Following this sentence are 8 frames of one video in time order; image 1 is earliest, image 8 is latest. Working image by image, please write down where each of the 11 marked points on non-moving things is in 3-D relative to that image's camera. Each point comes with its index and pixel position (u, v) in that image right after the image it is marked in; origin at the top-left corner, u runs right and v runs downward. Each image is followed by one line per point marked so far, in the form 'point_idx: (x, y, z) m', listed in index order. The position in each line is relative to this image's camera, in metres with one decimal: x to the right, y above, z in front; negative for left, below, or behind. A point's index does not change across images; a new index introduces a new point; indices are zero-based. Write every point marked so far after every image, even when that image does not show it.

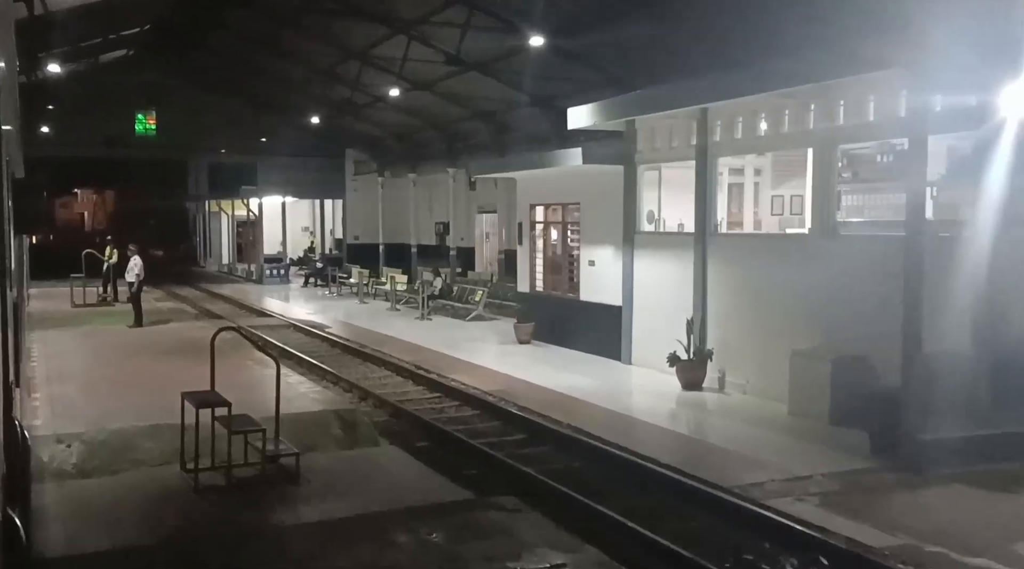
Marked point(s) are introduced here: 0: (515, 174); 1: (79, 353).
0: (0.0, +2.0, +15.1) m
1: (-6.7, -1.0, +13.1) m
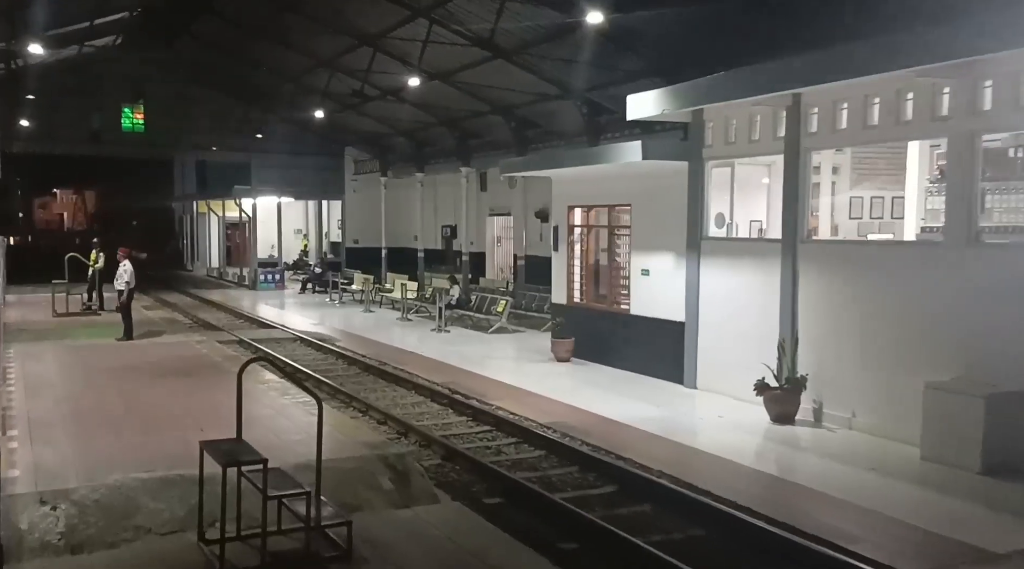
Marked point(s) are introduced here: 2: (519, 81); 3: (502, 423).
0: (+0.6, +1.8, +13.6) m
1: (-6.0, -1.2, +11.4) m
2: (+0.1, +4.1, +16.9) m
3: (-0.1, -1.5, +9.1) m
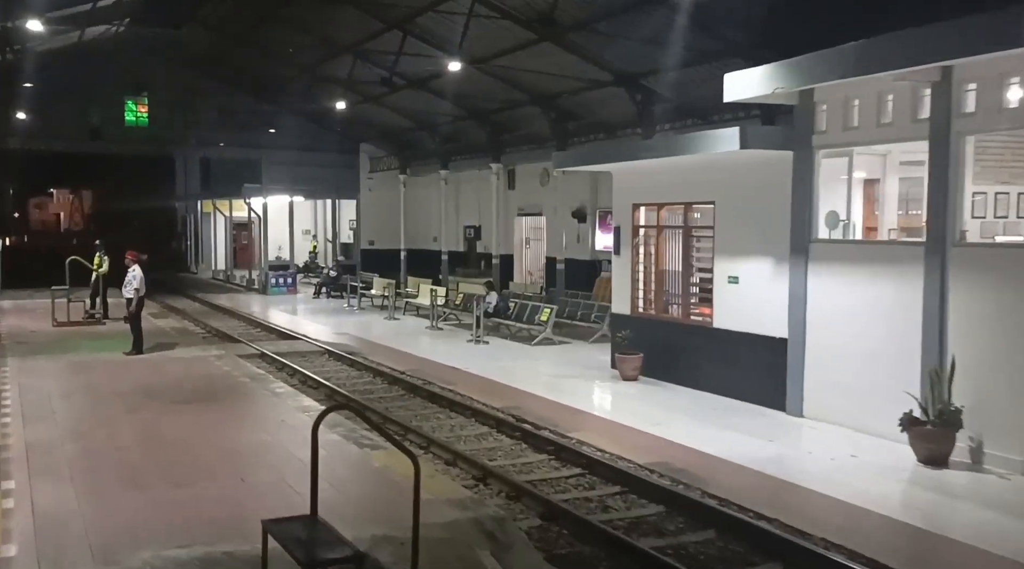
0: (+1.5, +1.7, +12.1) m
1: (-5.2, -1.3, +9.9) m
2: (+0.9, +4.0, +15.4) m
3: (+0.7, -1.6, +7.6) m
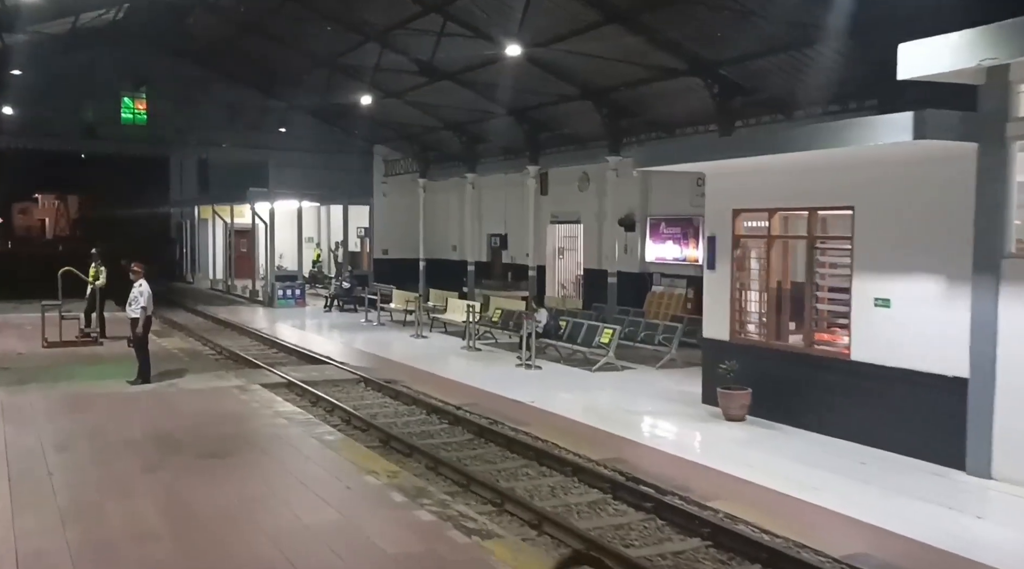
0: (+2.5, +1.4, +10.2) m
1: (-4.2, -1.5, +7.9) m
2: (+1.9, +3.7, +13.5) m
3: (+1.8, -1.8, +5.7) m
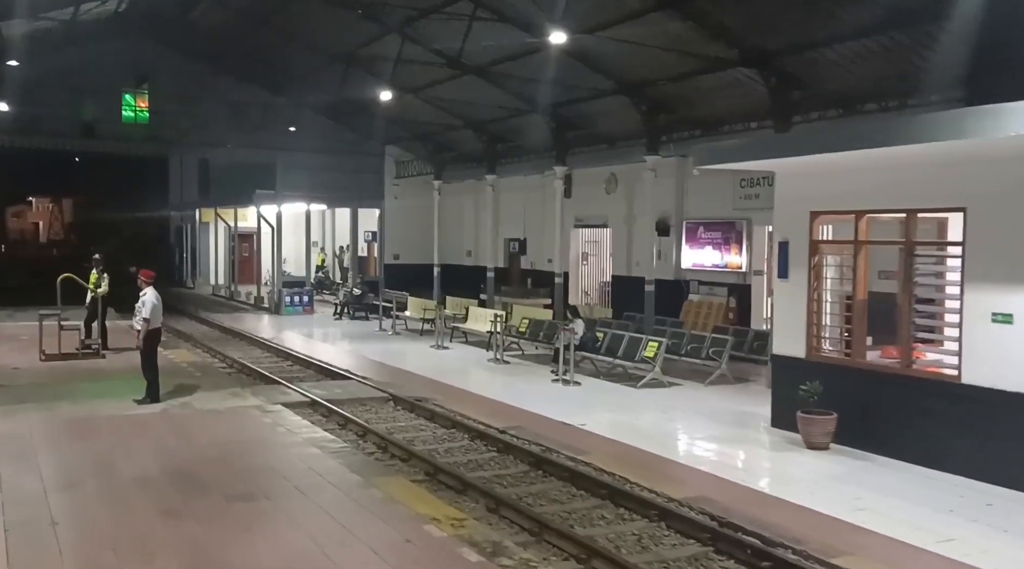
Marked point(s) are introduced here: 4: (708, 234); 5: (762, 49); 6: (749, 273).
0: (+3.1, +1.3, +9.2) m
1: (-3.6, -1.6, +6.8) m
2: (+2.4, +3.6, +12.5) m
3: (+2.4, -1.9, +4.6) m
4: (+3.7, +1.0, +16.2) m
5: (+3.5, +3.3, +11.9) m
6: (+4.3, +0.2, +15.5) m
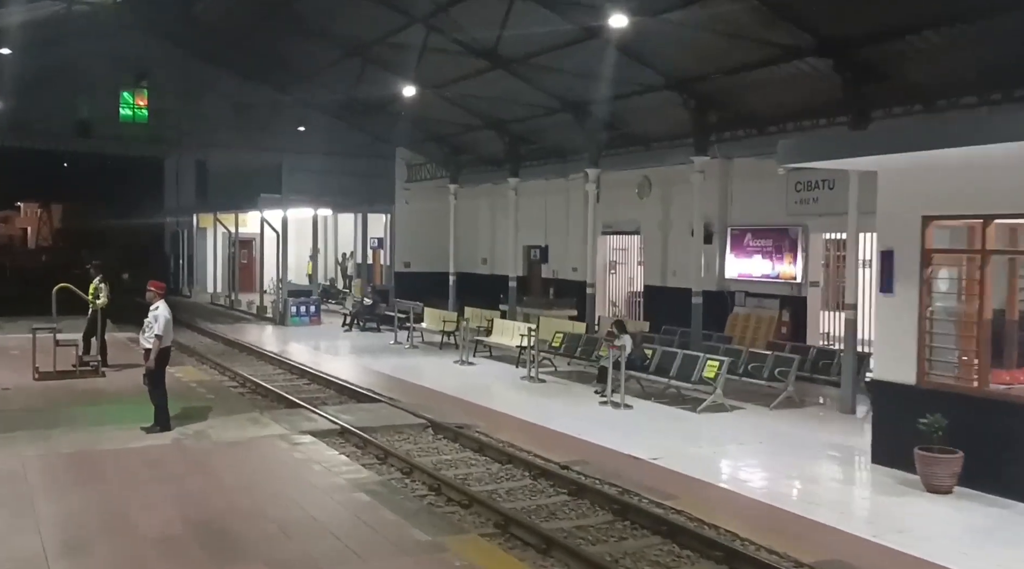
0: (+3.7, +1.1, +8.0) m
1: (-2.9, -1.8, +5.6) m
2: (+3.1, +3.4, +11.3) m
3: (+3.1, -2.0, +3.4) m
4: (+4.3, +0.8, +15.0) m
5: (+4.2, +3.1, +10.8) m
6: (+4.9, 0.0, +14.3) m
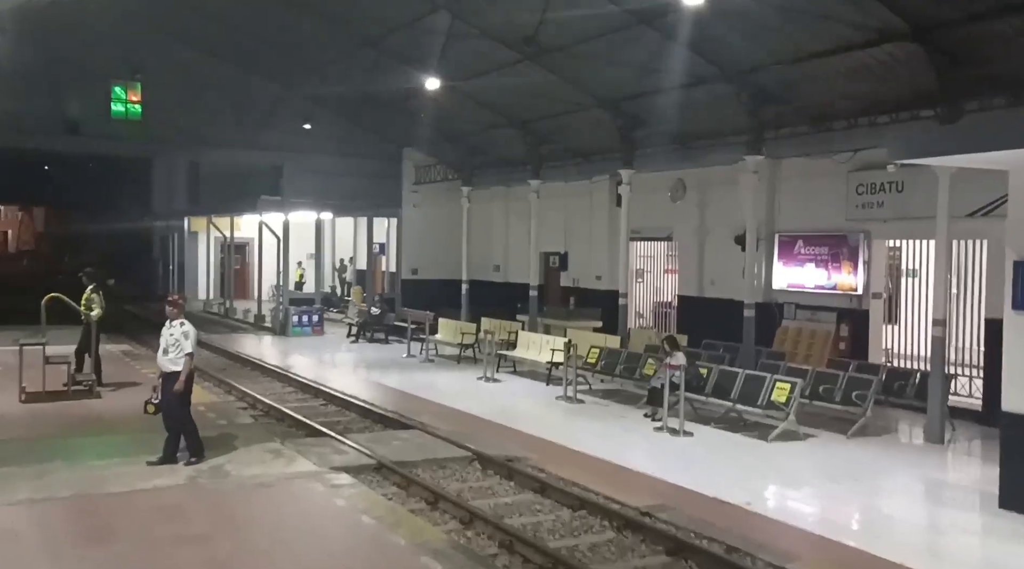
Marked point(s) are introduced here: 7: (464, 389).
0: (+4.4, +1.0, +6.8) m
1: (-2.2, -1.9, +4.3) m
2: (+3.7, +3.2, +10.2) m
3: (+3.8, -2.2, +2.2) m
4: (+4.9, +0.6, +13.9) m
5: (+4.8, +3.0, +9.6) m
6: (+5.5, -0.2, +13.2) m
7: (-0.8, -1.9, +15.2) m
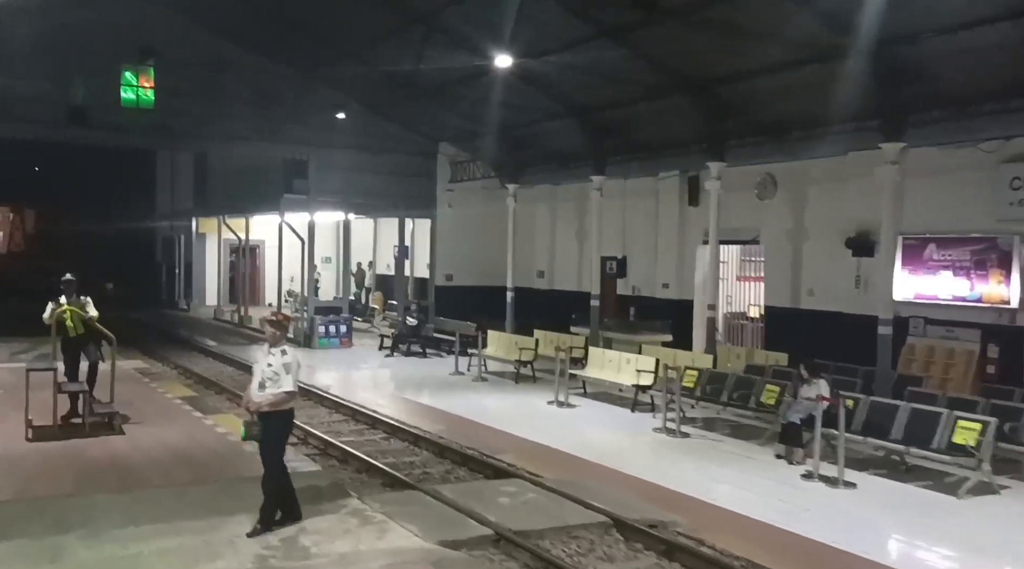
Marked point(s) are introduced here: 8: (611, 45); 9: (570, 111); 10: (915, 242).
0: (+5.7, +0.9, +4.9) m
1: (-0.9, -2.0, +2.3) m
2: (+5.0, +3.1, +8.2) m
3: (+5.2, -2.3, +0.3) m
4: (+6.1, +0.4, +12.0) m
5: (+6.0, +2.8, +7.7) m
6: (+6.7, -0.3, +11.2) m
7: (+0.4, -2.1, +13.3) m
8: (+1.5, +3.4, +12.4) m
9: (+1.1, +3.2, +15.7) m
10: (+5.9, +0.6, +12.3) m
